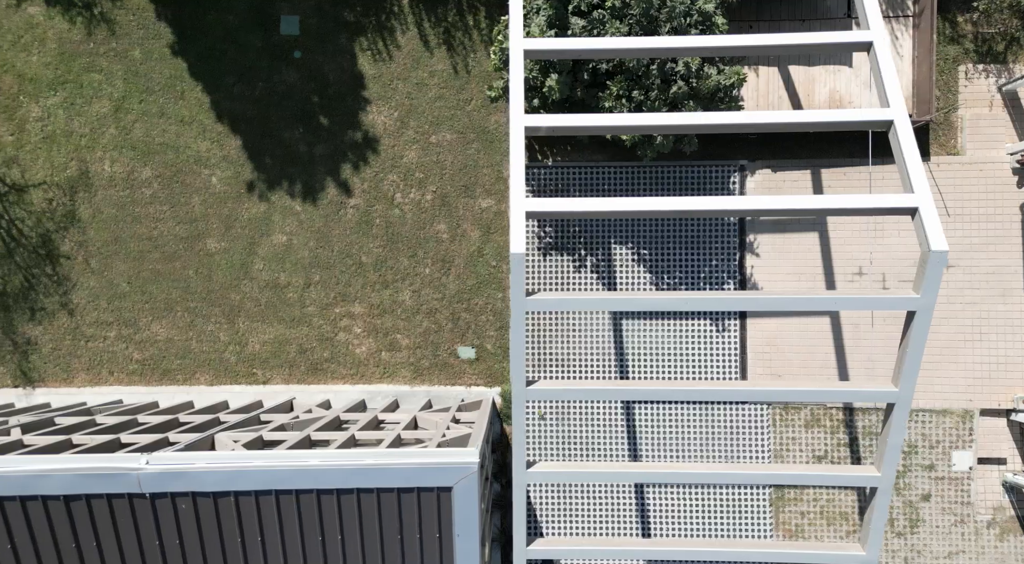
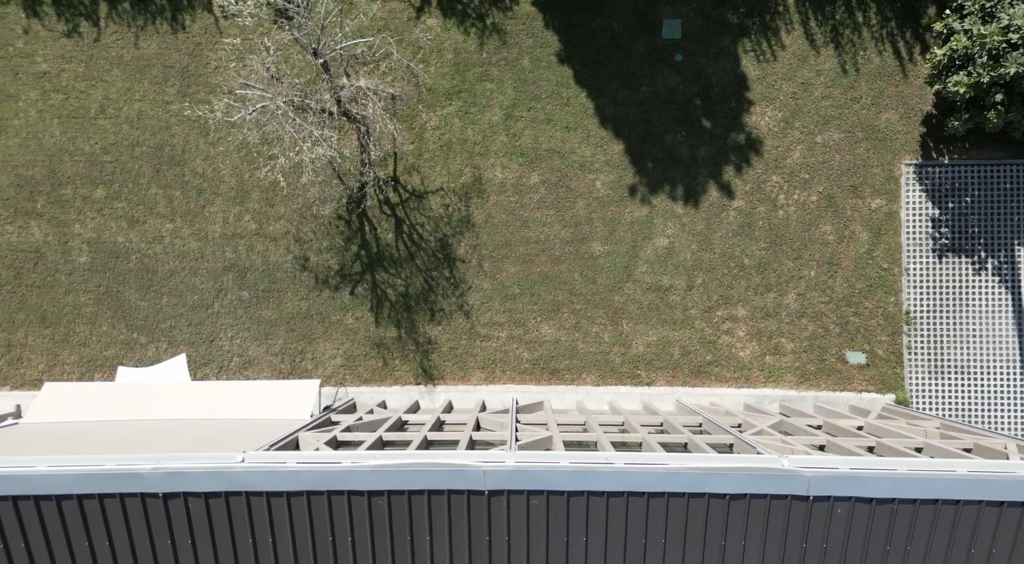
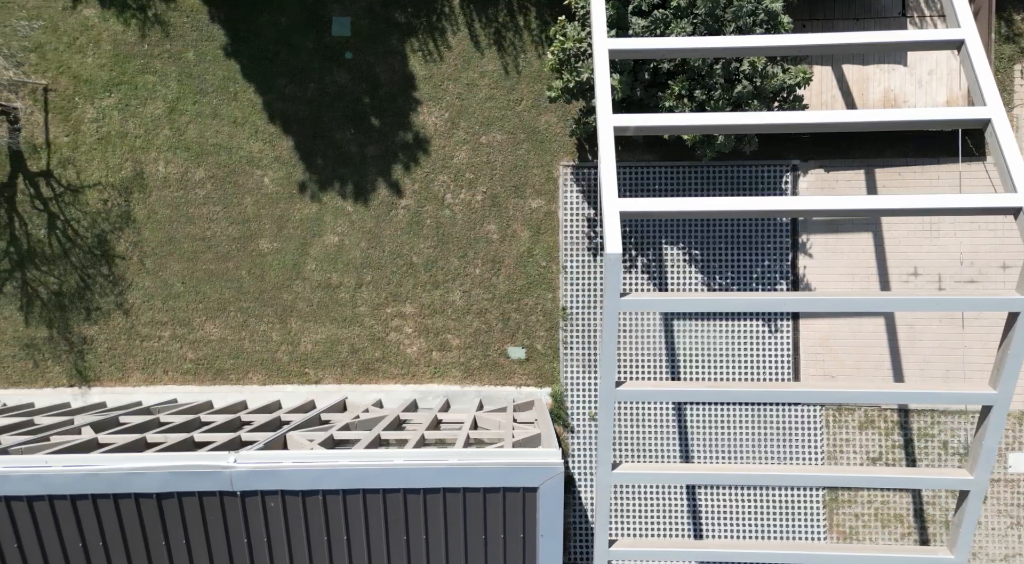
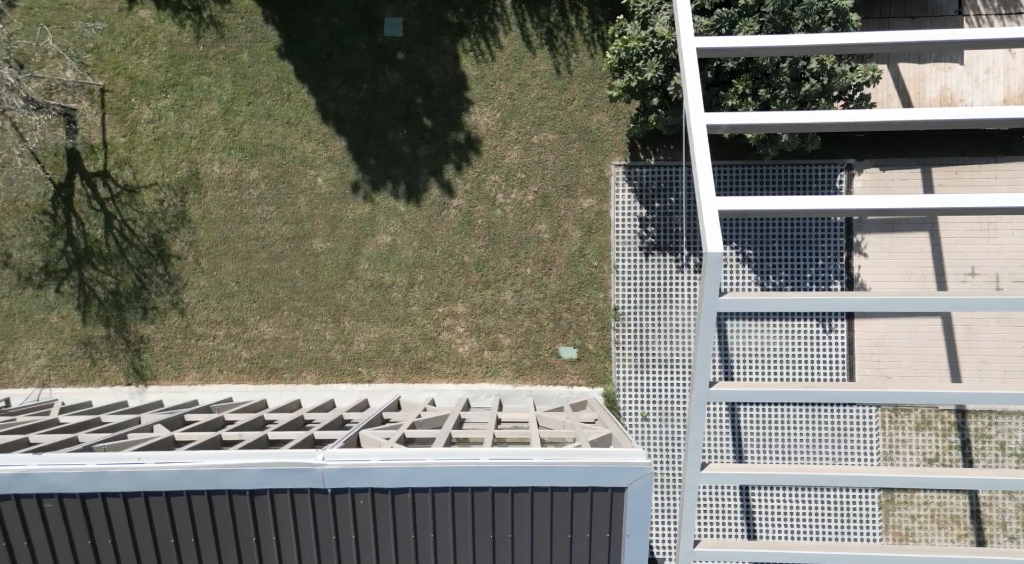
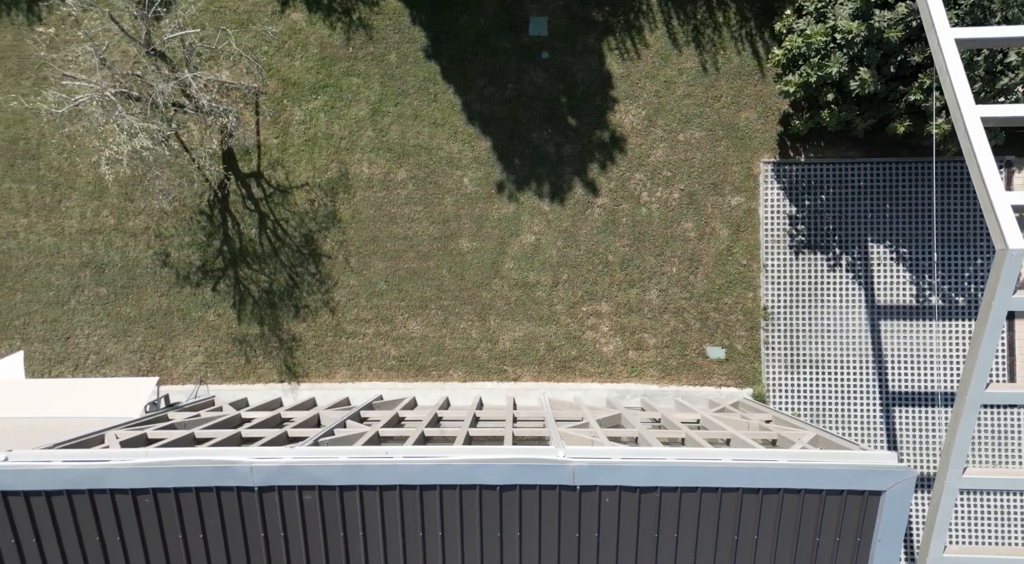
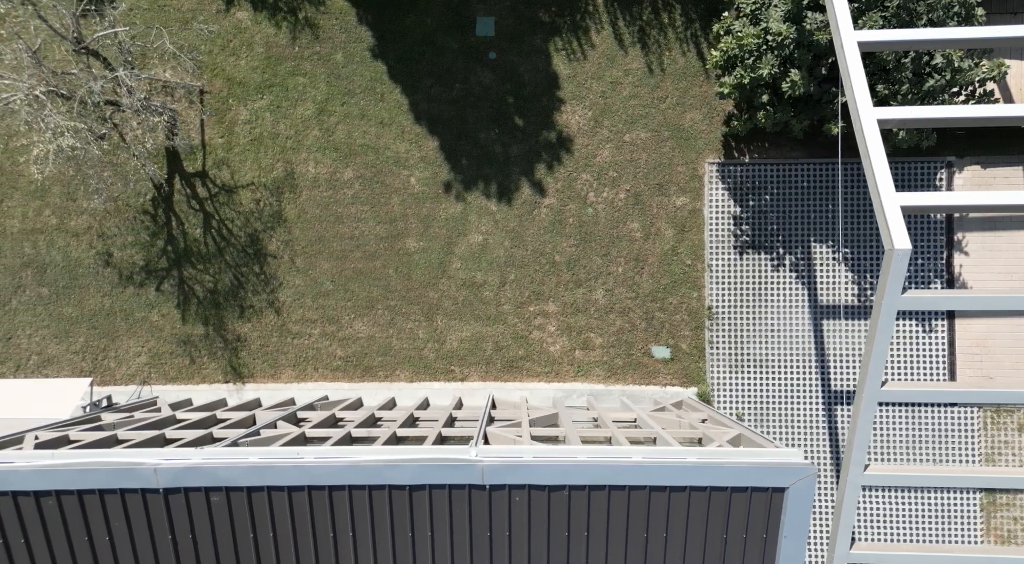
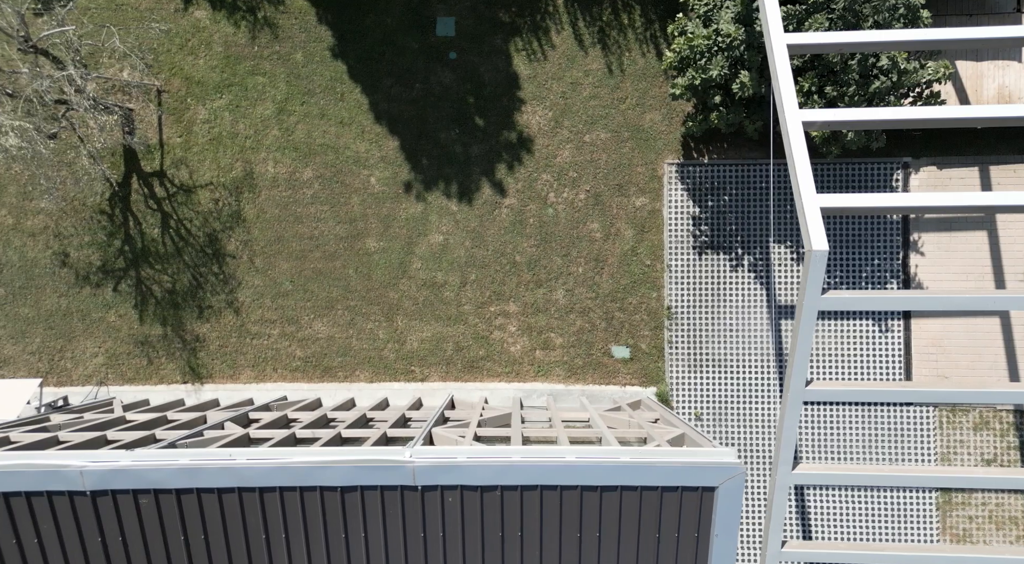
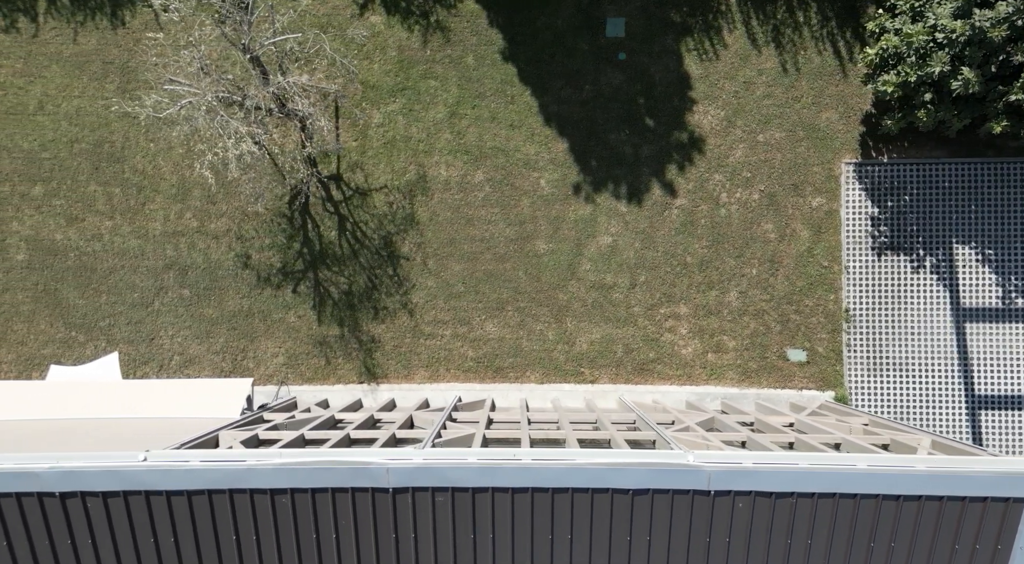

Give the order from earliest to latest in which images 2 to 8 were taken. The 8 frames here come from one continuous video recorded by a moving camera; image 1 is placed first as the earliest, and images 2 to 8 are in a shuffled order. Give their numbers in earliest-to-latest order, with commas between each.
3, 4, 7, 6, 5, 8, 2
